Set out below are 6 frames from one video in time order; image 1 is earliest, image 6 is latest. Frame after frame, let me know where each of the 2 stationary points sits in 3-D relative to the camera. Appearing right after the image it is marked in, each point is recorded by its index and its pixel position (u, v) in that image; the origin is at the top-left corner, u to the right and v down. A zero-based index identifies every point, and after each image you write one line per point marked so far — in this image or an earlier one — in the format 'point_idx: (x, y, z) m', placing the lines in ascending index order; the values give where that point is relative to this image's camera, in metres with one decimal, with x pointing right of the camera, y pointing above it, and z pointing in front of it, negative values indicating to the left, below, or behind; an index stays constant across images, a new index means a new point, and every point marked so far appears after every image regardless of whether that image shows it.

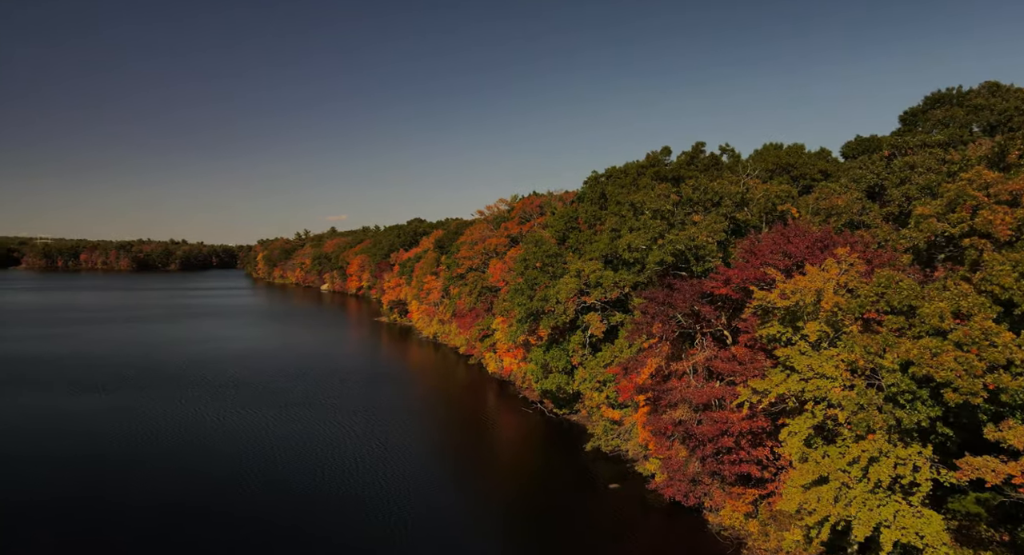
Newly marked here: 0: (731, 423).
0: (+6.9, -4.6, +18.6) m
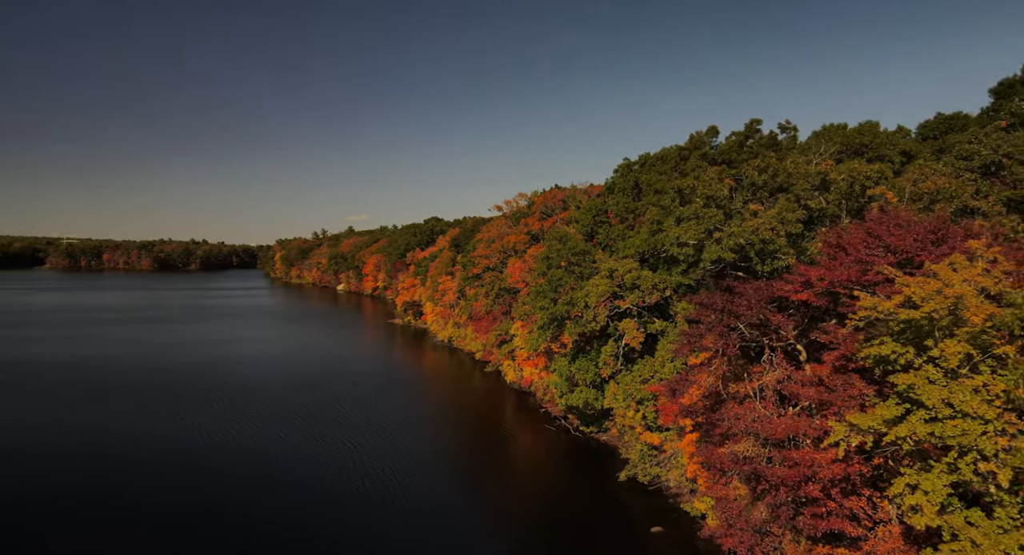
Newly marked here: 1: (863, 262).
0: (+7.5, -4.6, +14.5) m
1: (+8.8, +0.4, +14.8) m
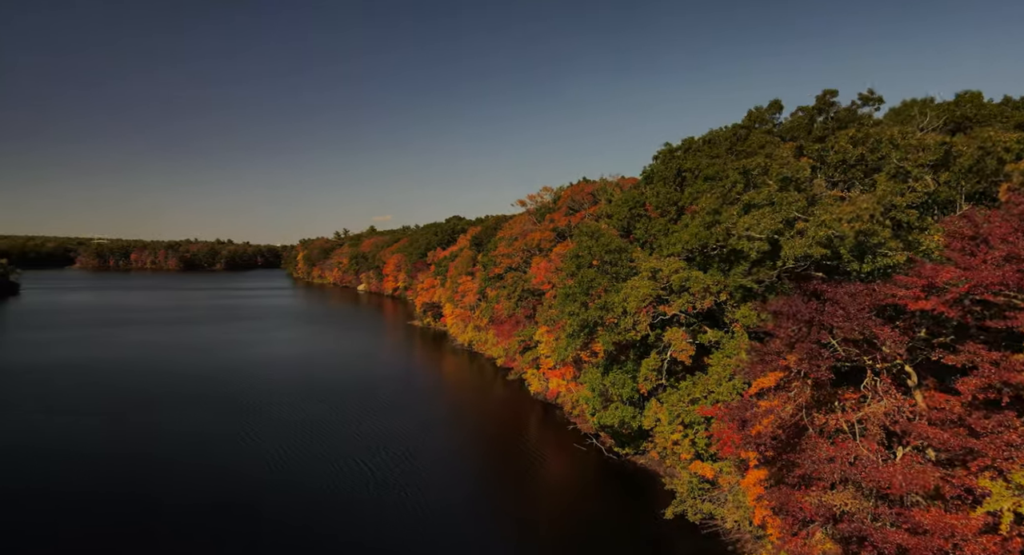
0: (+8.0, -4.7, +10.7) m
1: (+9.3, +0.3, +10.9) m
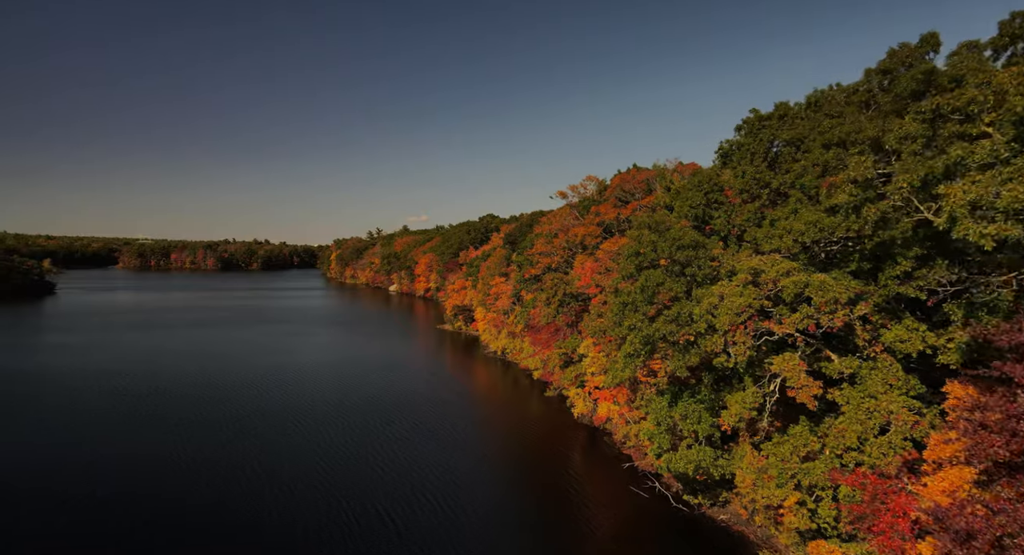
0: (+8.6, -4.8, +4.6) m
1: (+9.9, +0.2, +4.8) m
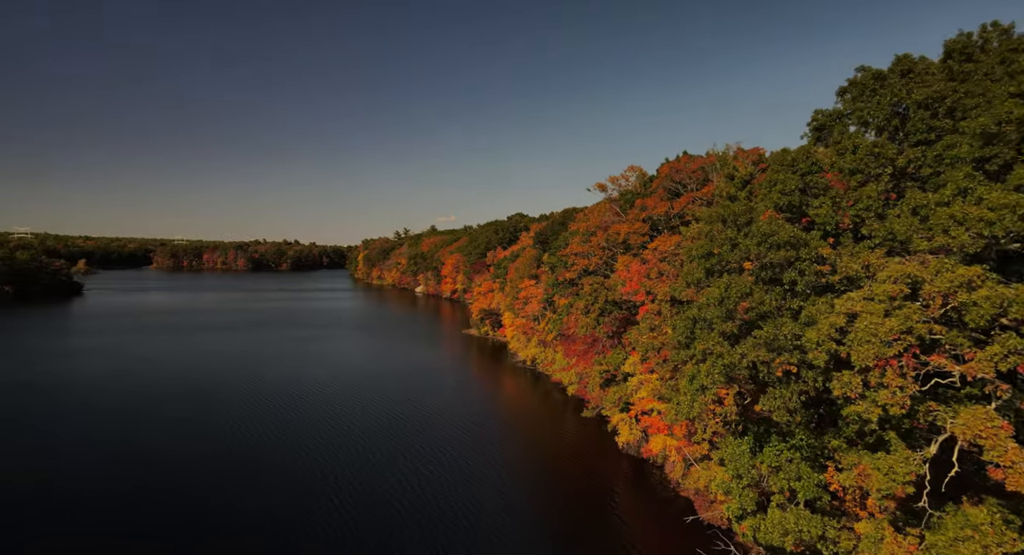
0: (+8.8, -5.0, -0.5) m
1: (+10.1, 0.0, -0.4) m
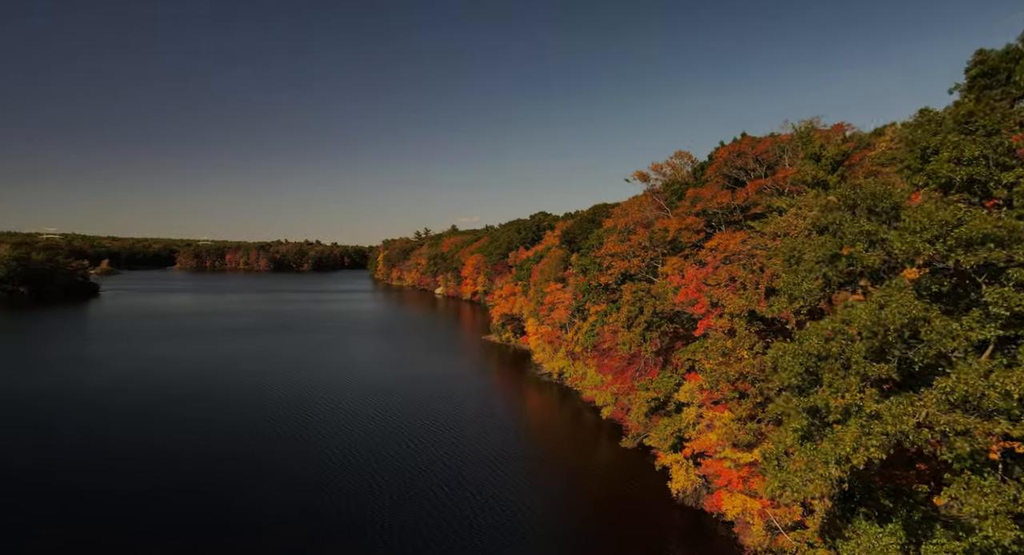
0: (+8.8, -5.3, -6.2) m
1: (+10.1, -0.2, -6.1) m
